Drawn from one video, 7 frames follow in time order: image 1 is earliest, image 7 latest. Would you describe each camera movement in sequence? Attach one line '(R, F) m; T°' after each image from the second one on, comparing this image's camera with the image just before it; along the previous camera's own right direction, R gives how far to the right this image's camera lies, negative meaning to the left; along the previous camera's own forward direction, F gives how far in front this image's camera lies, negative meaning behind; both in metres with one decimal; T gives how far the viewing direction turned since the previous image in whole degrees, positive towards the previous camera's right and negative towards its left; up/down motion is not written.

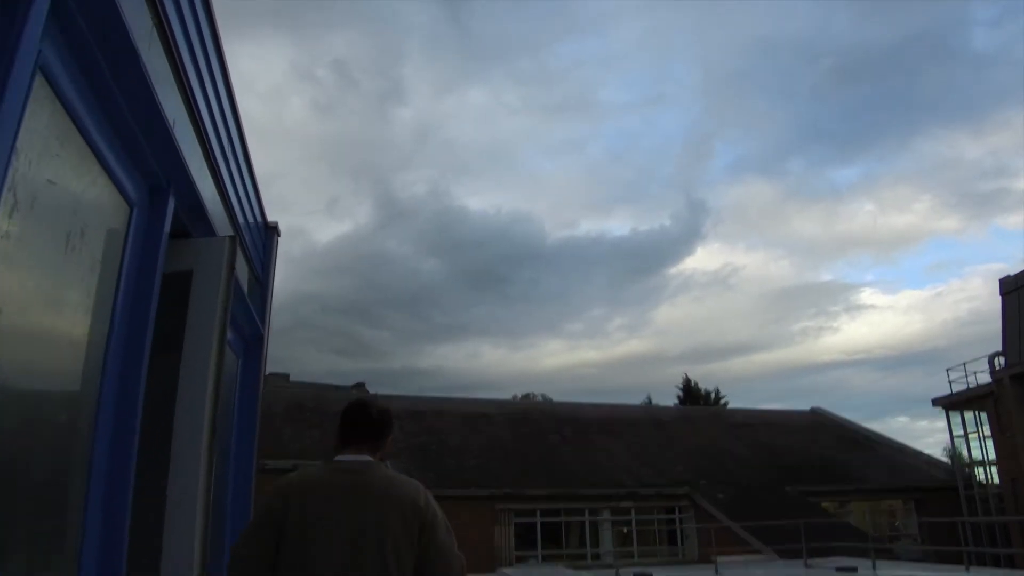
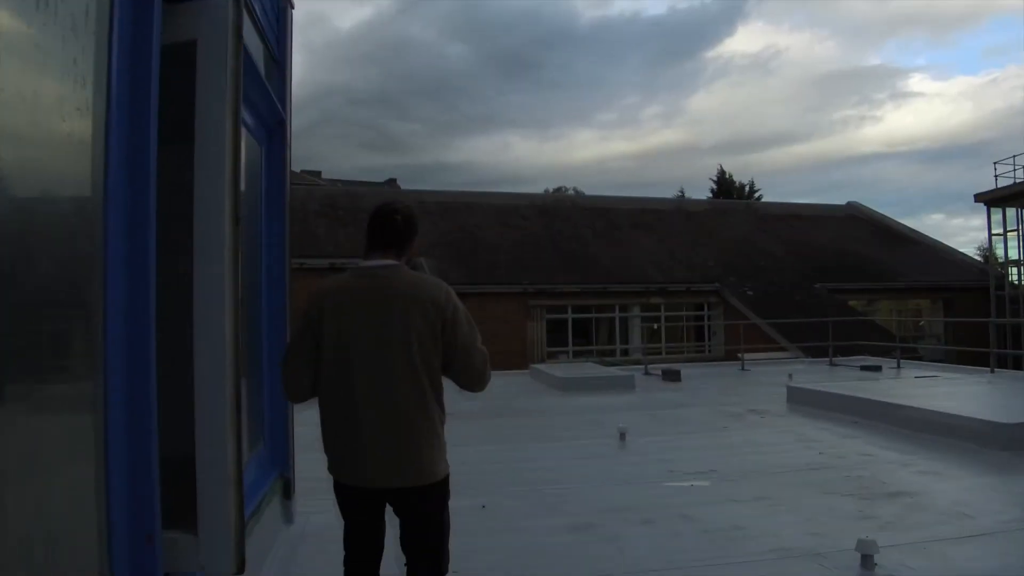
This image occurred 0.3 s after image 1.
(0.0, +0.2) m; -2°
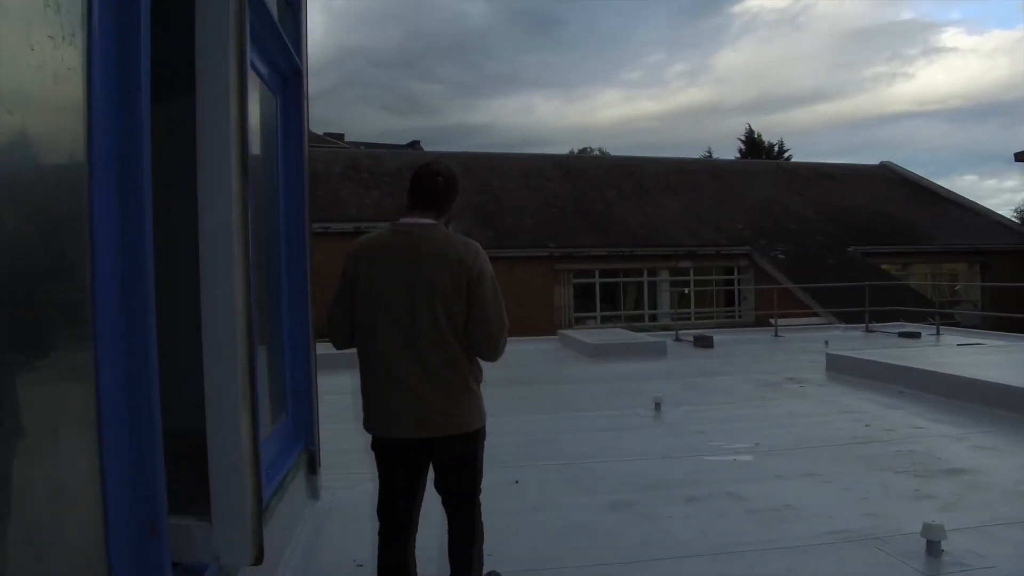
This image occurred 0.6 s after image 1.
(0.0, +0.2) m; -2°
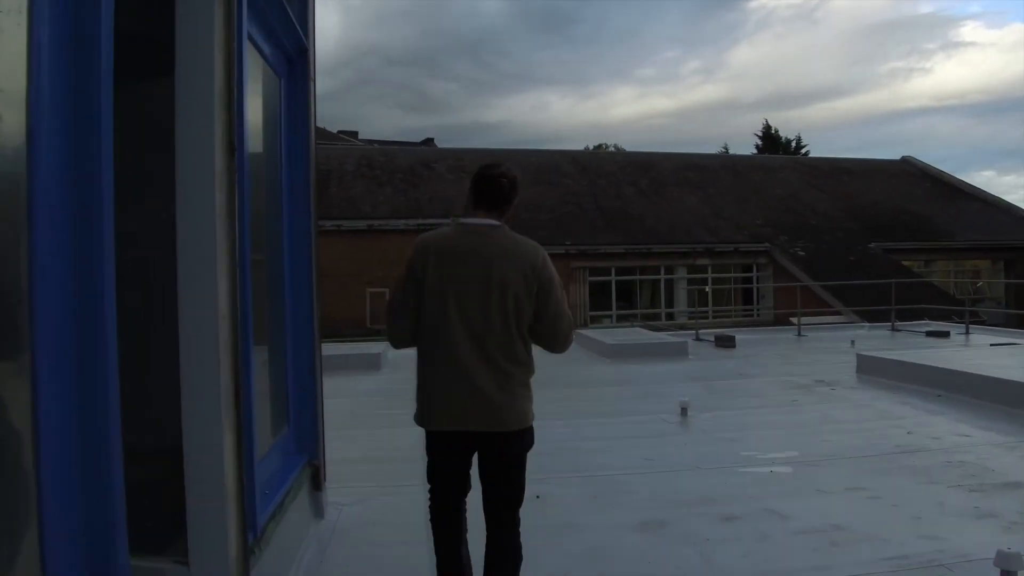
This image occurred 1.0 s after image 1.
(0.0, +0.3) m; -1°
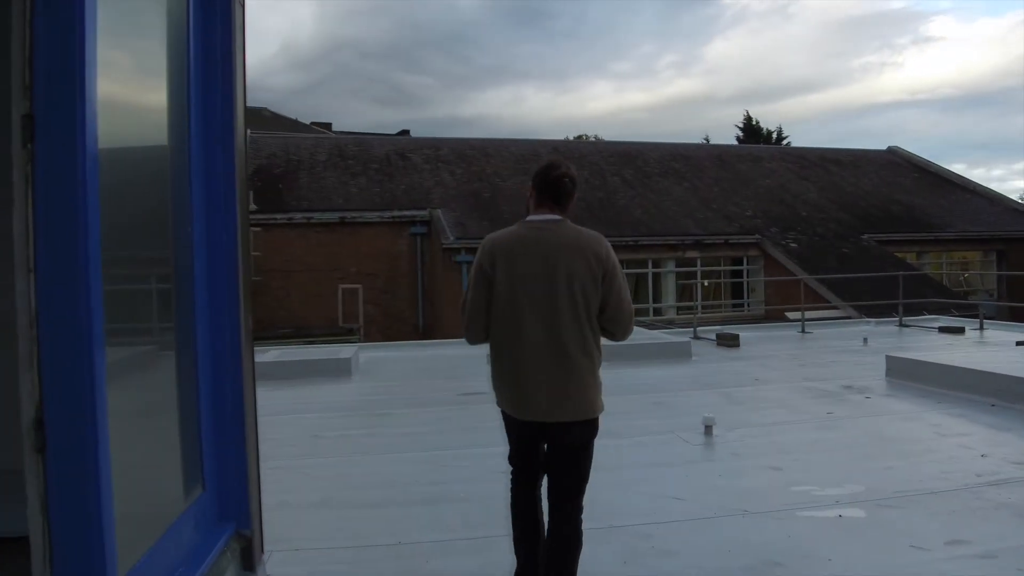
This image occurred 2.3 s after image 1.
(-0.1, +0.8) m; +2°
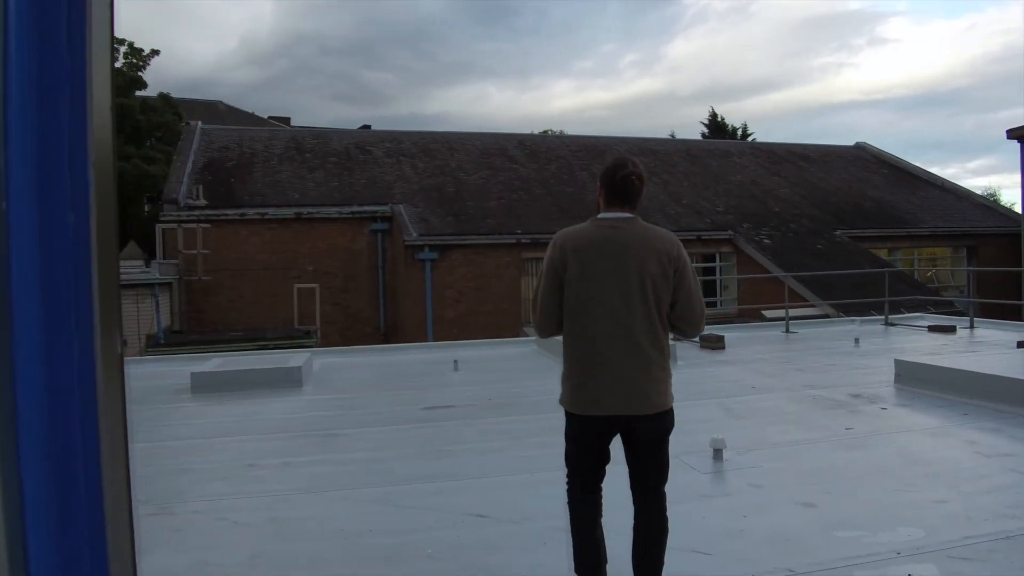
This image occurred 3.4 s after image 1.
(0.0, +0.7) m; +3°
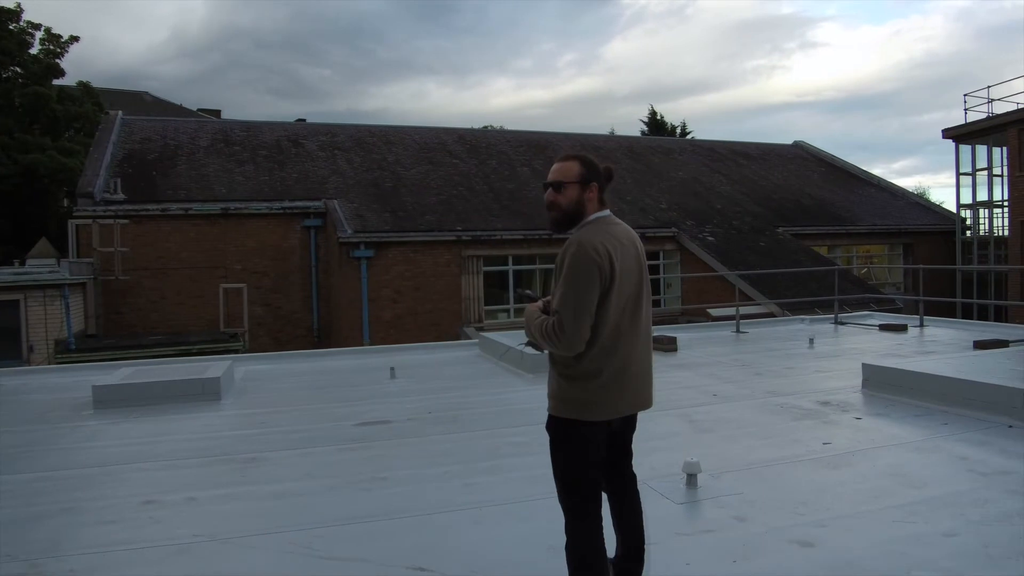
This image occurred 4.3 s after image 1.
(0.0, +0.5) m; +4°
